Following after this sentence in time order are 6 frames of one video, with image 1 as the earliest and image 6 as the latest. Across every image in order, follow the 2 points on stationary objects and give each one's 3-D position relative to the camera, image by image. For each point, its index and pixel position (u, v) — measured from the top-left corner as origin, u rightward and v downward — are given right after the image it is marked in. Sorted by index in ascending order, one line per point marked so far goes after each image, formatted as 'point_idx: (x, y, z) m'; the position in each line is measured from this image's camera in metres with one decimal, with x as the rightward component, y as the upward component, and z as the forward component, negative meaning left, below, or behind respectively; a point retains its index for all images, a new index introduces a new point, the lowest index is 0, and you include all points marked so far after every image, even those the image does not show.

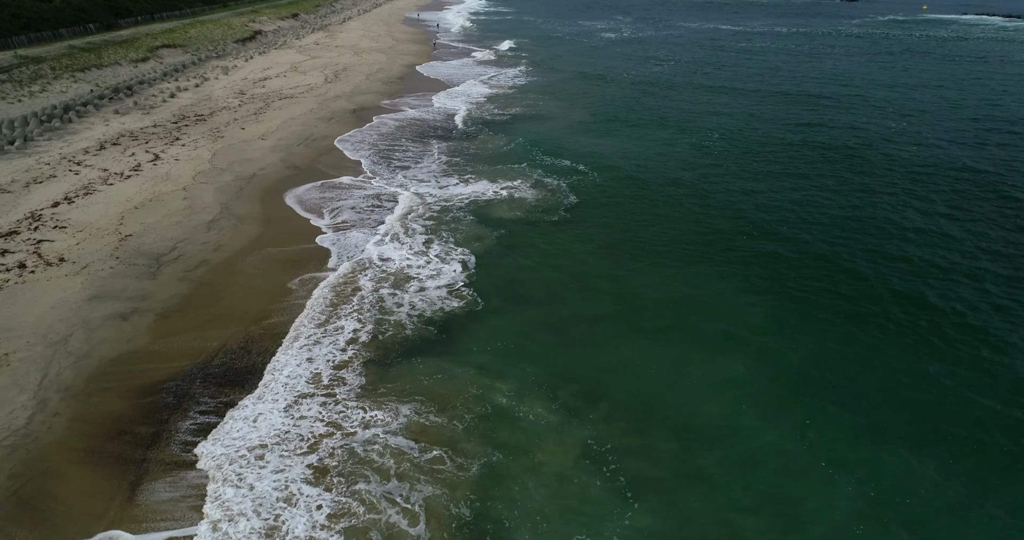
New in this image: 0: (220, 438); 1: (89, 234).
0: (-4.7, -2.7, +11.6) m
1: (-10.5, +0.9, +17.8) m
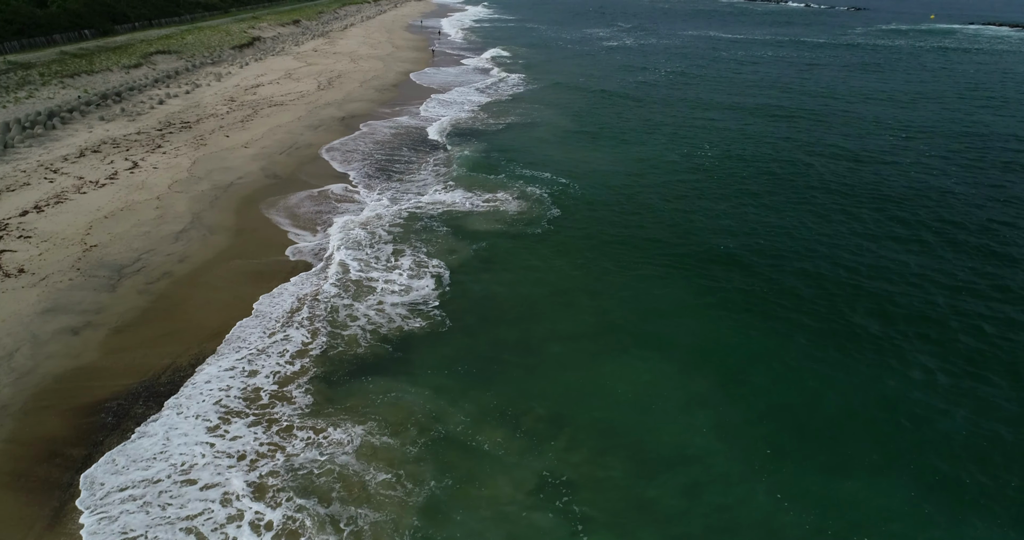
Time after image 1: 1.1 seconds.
0: (-5.5, -2.9, +11.1) m
1: (-11.2, +0.6, +17.5) m
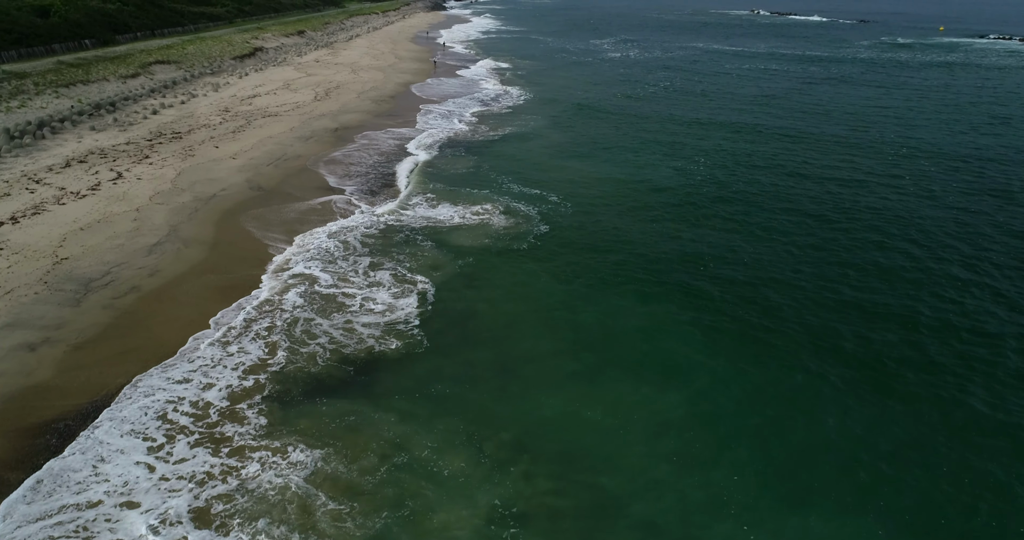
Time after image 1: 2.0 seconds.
0: (-6.2, -3.2, +10.8) m
1: (-11.7, +0.3, +17.2) m
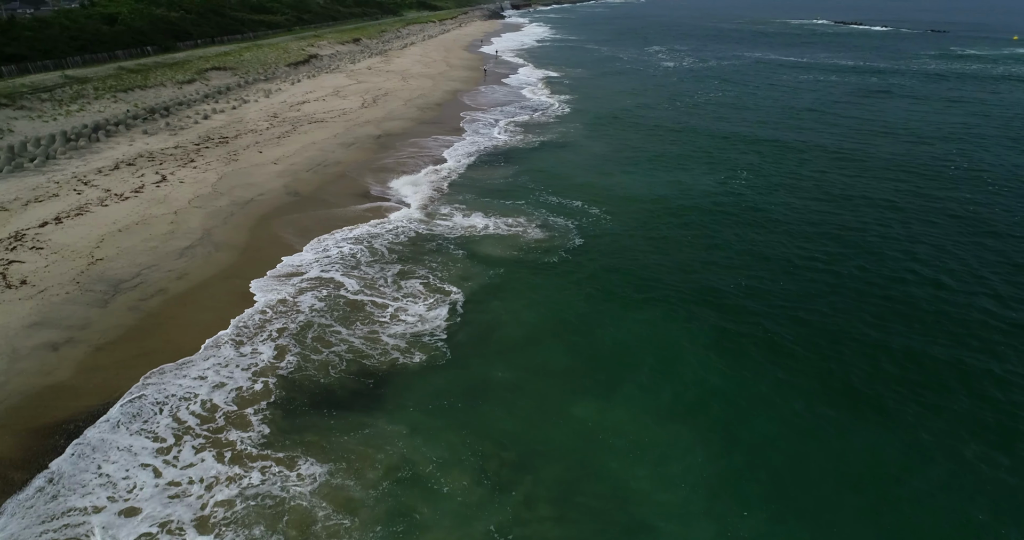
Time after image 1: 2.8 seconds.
0: (-6.2, -3.3, +10.8) m
1: (-11.1, +0.3, +17.7) m
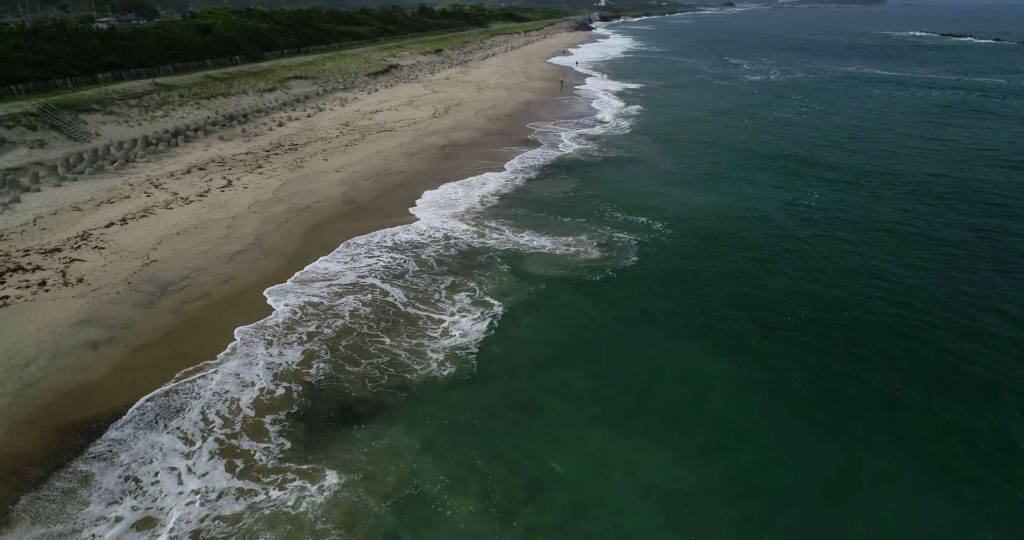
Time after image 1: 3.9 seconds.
0: (-6.1, -3.3, +10.9) m
1: (-10.1, +0.3, +18.4) m
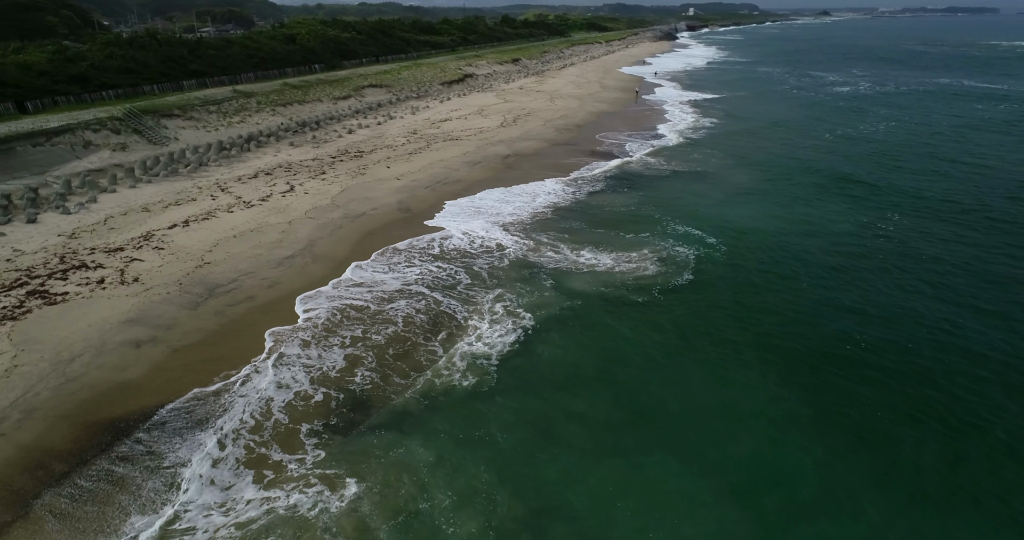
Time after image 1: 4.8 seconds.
0: (-5.9, -3.4, +11.1) m
1: (-8.9, +0.3, +19.0) m
